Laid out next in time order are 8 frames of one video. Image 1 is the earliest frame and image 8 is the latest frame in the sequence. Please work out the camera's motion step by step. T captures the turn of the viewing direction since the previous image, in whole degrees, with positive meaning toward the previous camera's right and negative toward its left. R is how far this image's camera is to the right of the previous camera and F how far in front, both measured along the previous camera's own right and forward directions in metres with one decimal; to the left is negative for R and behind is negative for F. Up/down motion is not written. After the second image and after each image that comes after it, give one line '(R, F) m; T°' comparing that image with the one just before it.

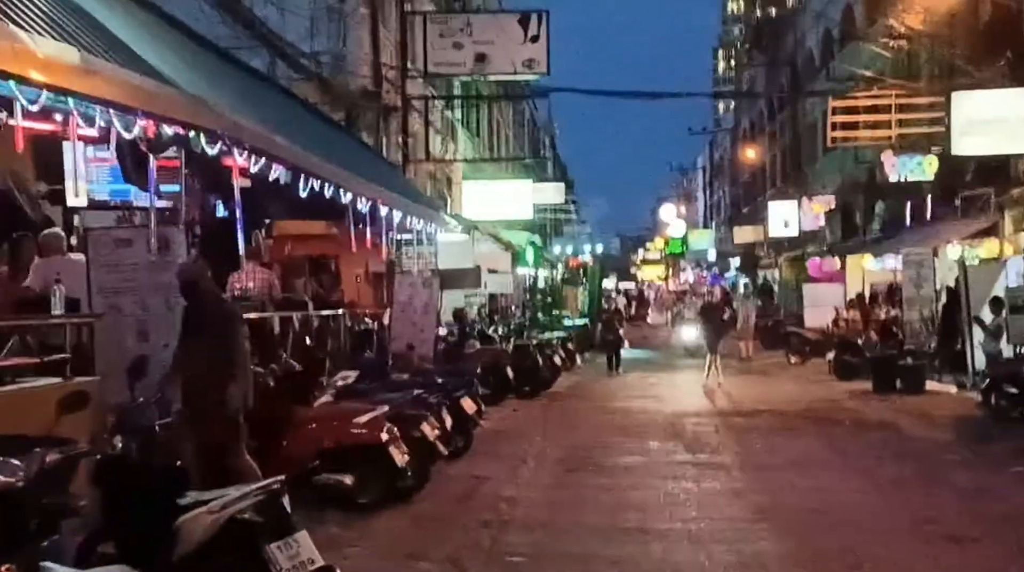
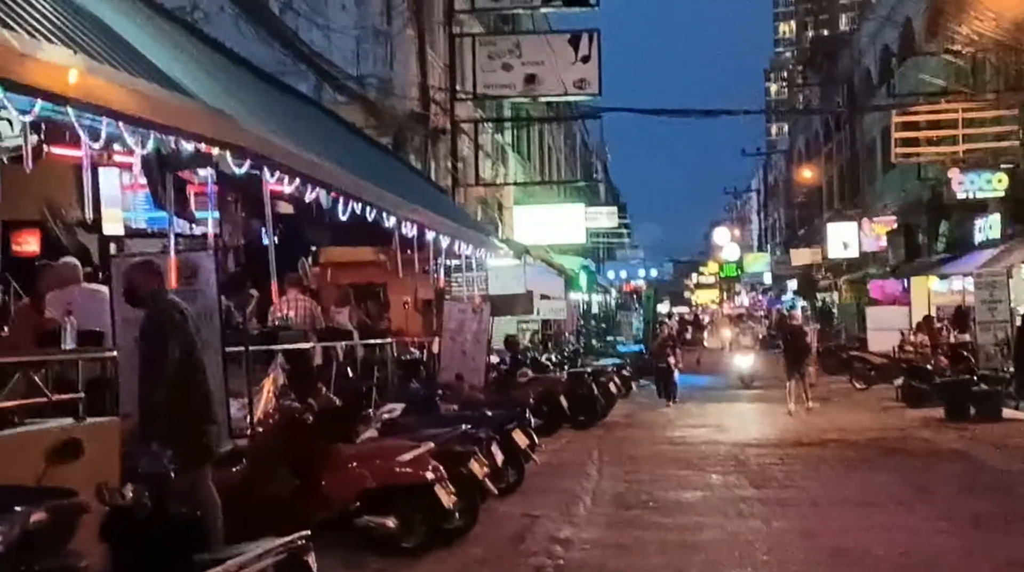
(0.0, +0.6) m; -2°
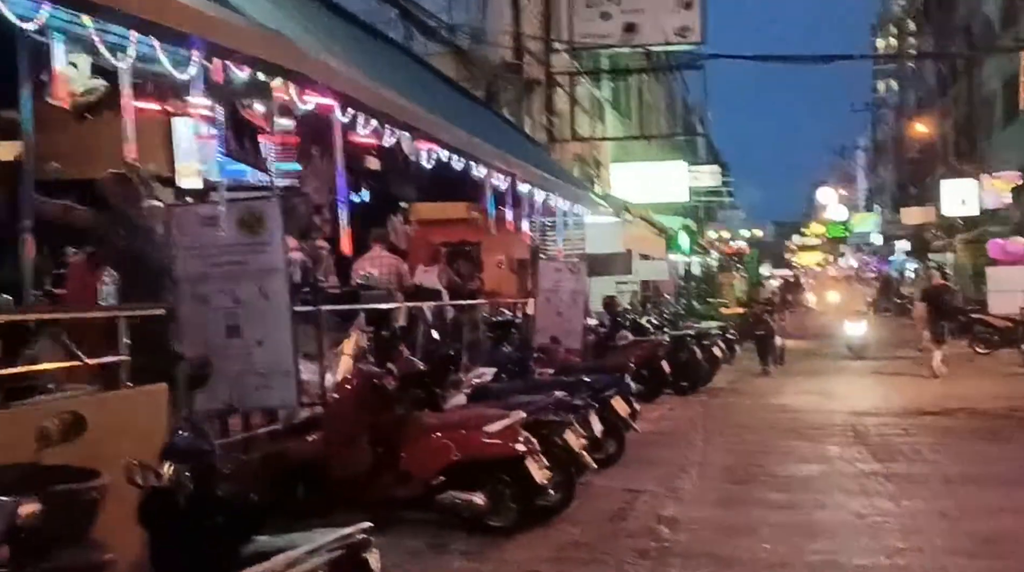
(0.0, +0.9) m; -4°
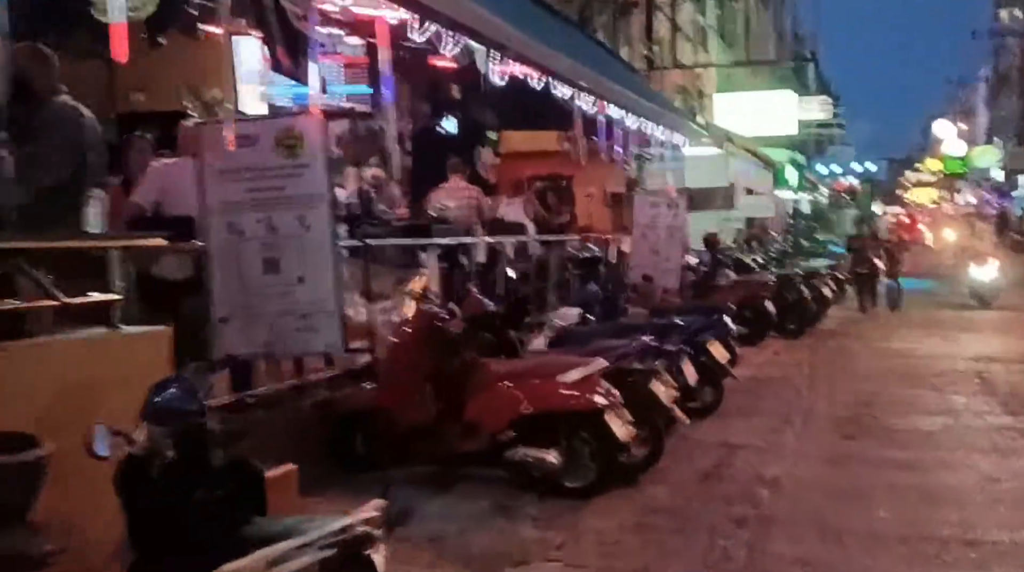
(+0.1, +1.0) m; -5°
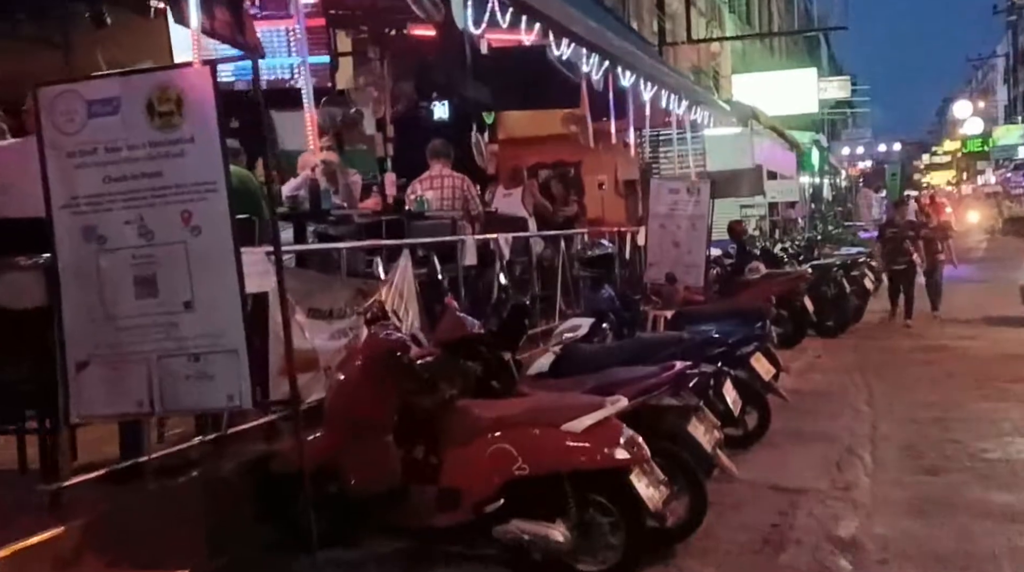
(+0.1, +1.9) m; -1°
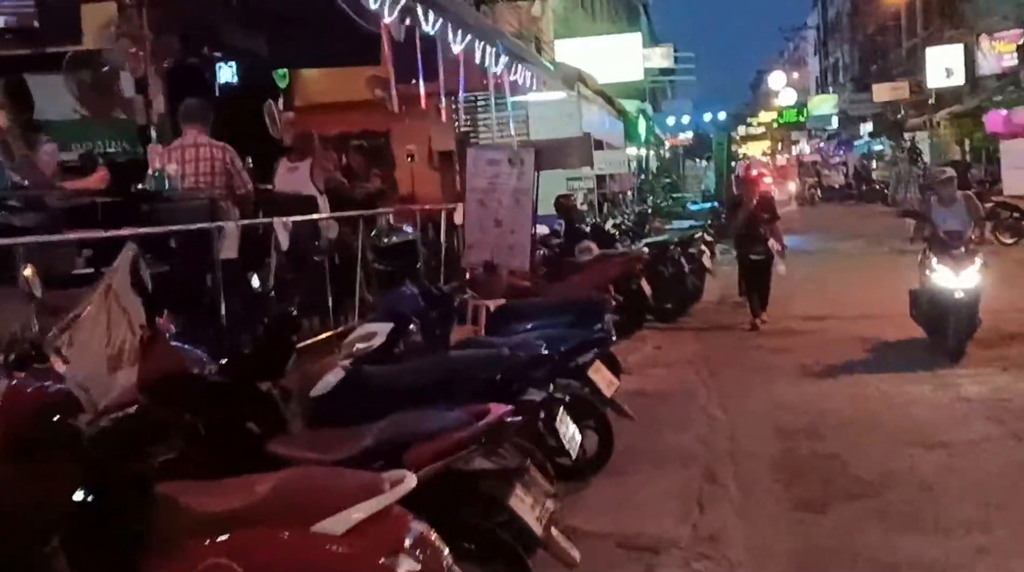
(+0.3, +1.8) m; +8°
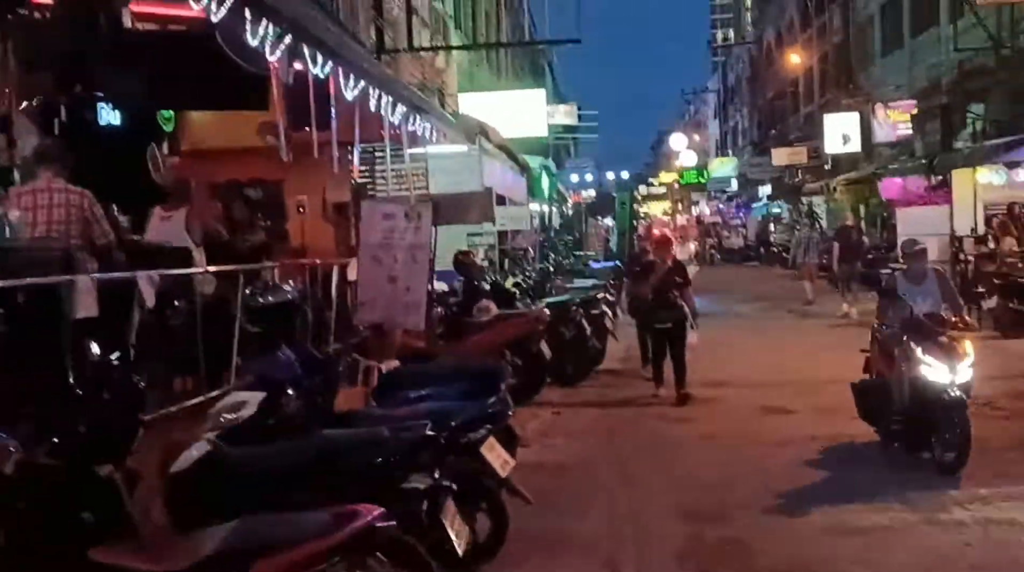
(+0.1, +0.6) m; +4°
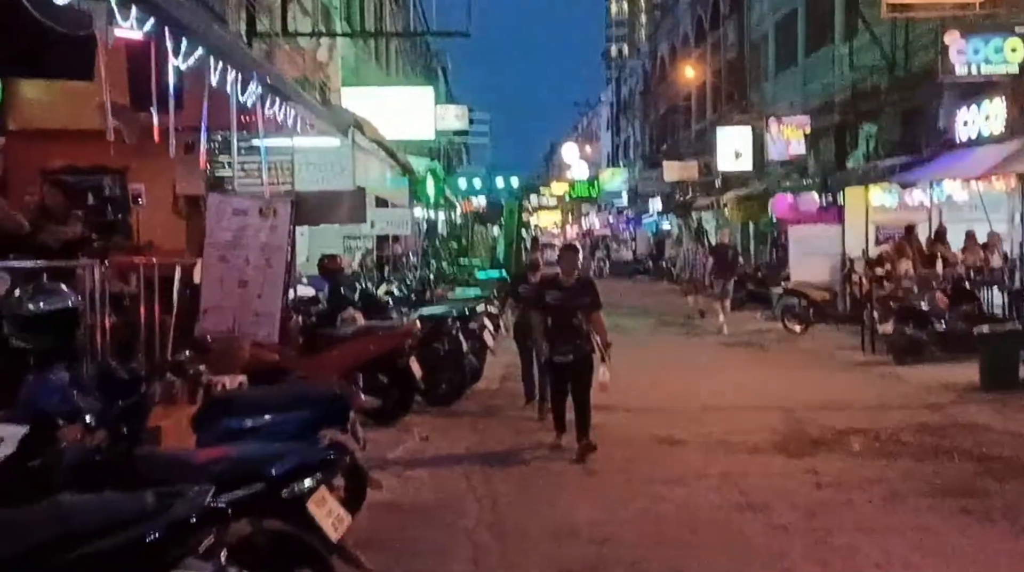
(+0.2, +1.3) m; +5°
